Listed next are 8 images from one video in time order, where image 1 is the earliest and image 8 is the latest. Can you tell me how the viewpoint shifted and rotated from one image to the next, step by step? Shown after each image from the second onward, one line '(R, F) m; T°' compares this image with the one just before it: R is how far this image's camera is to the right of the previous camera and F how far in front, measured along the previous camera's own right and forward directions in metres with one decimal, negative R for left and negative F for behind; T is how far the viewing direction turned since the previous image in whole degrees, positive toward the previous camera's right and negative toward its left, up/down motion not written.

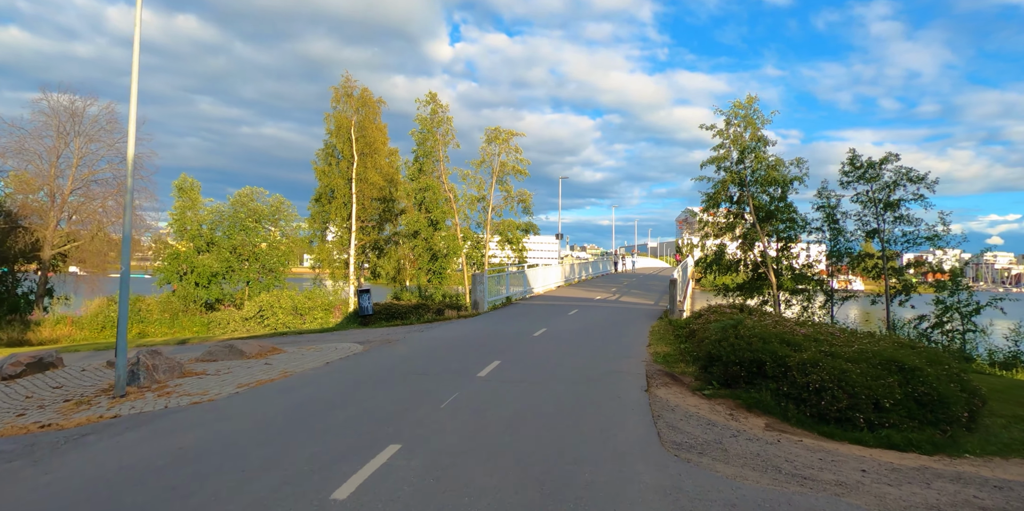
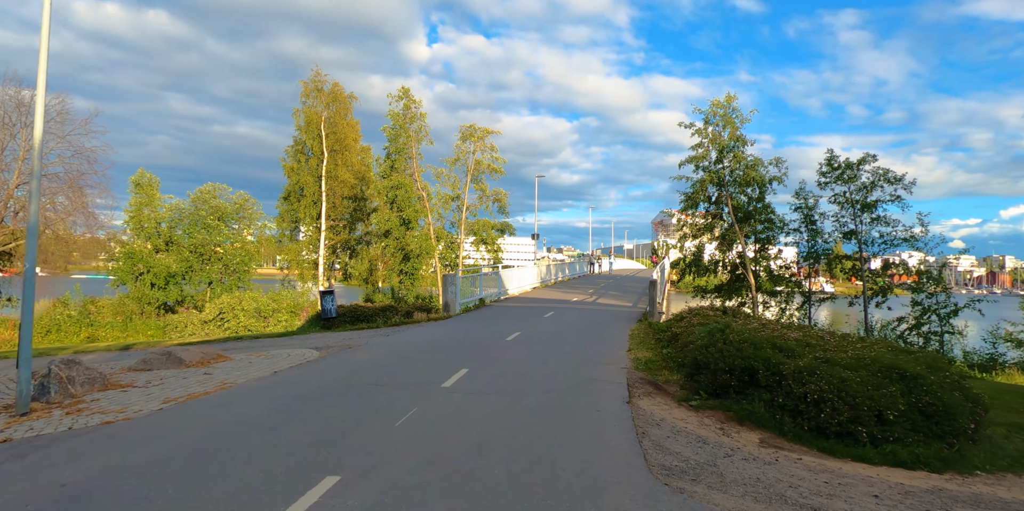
(+0.1, +0.8) m; +2°
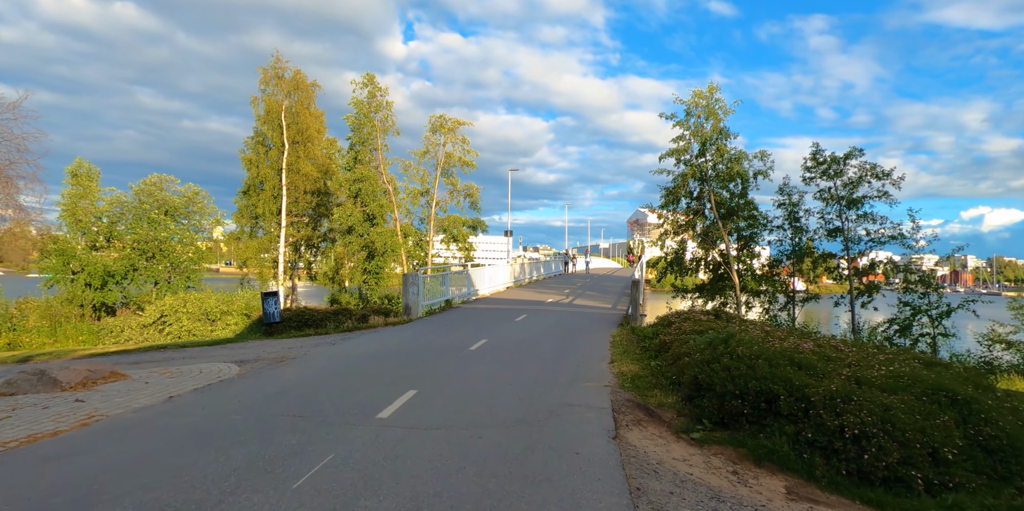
(+0.2, +1.5) m; +2°
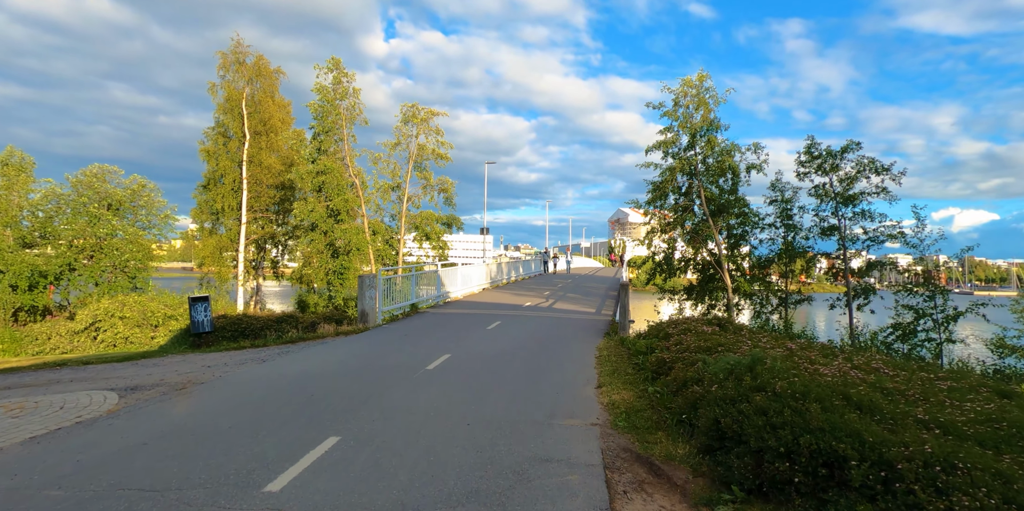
(+0.2, +1.7) m; +2°
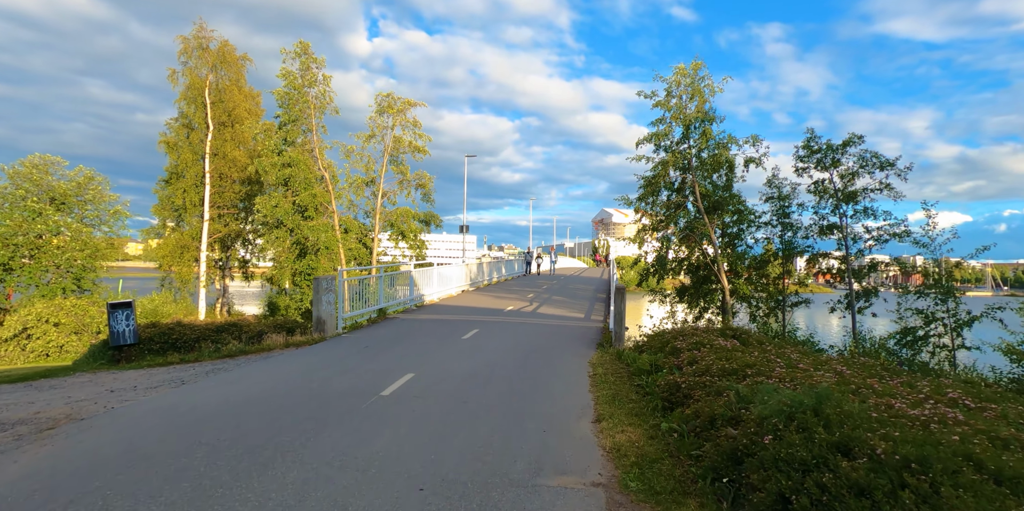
(+0.1, +1.6) m; +2°
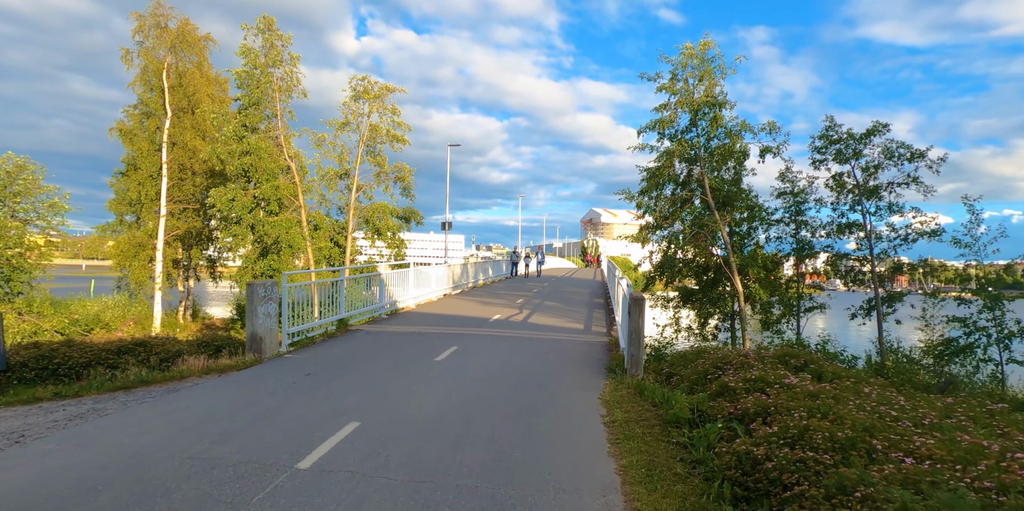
(0.0, +2.2) m; +1°
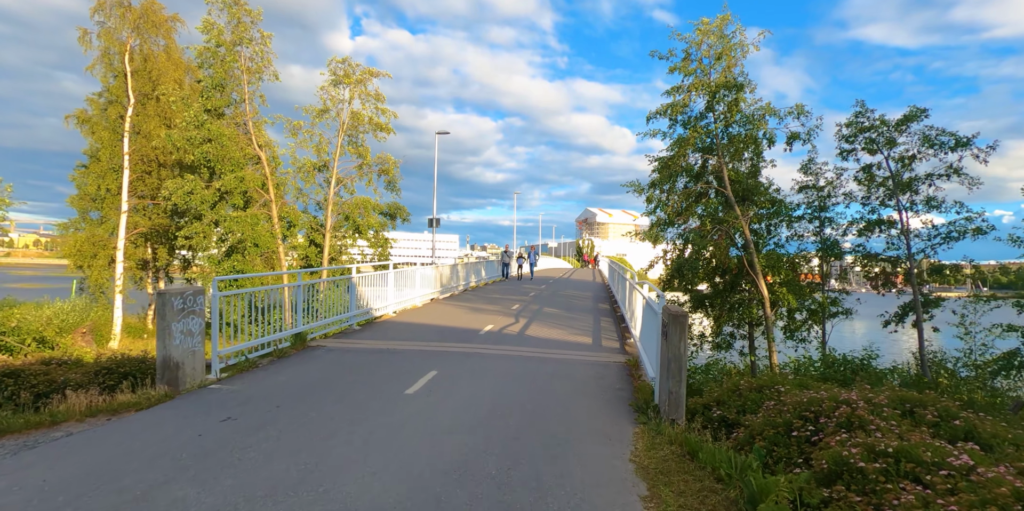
(0.0, +2.0) m; +1°
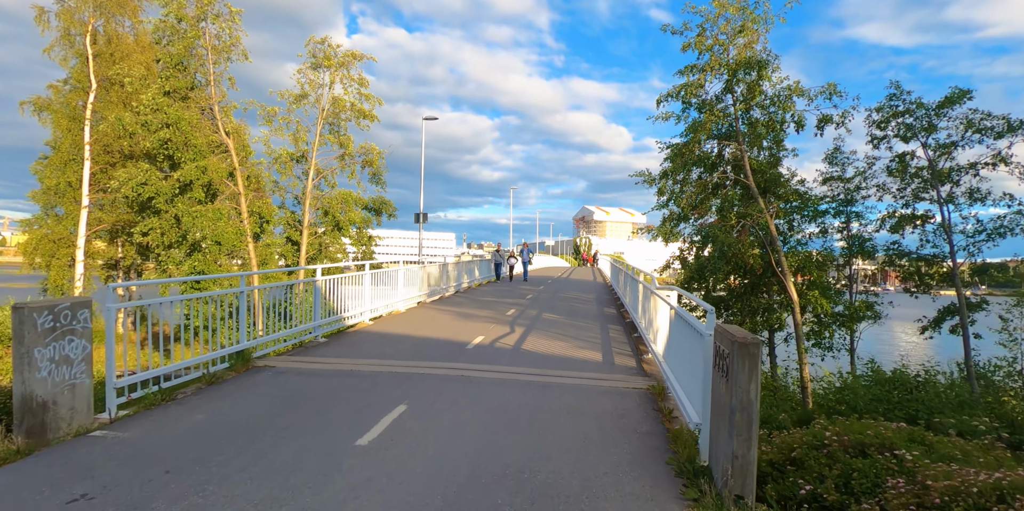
(0.0, +1.8) m; 0°
